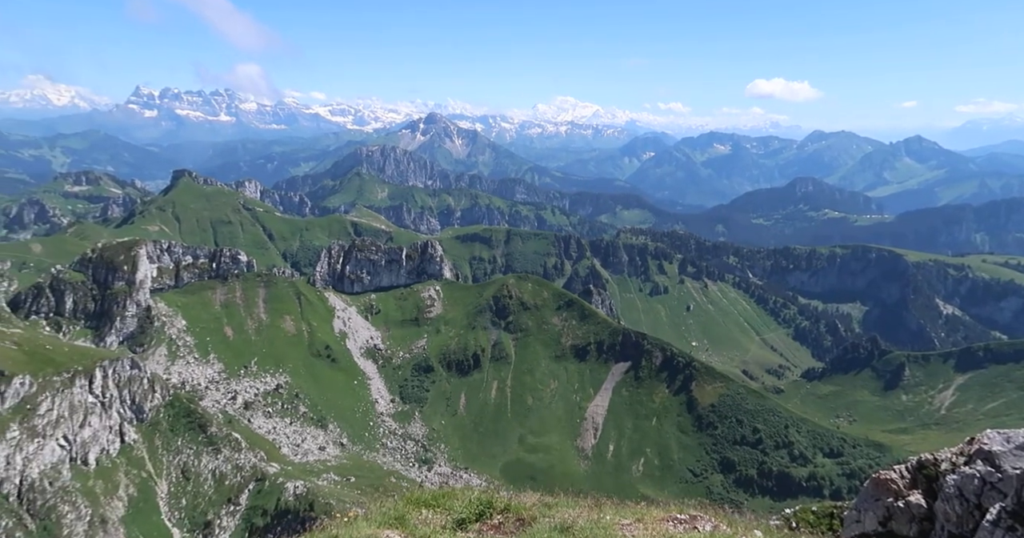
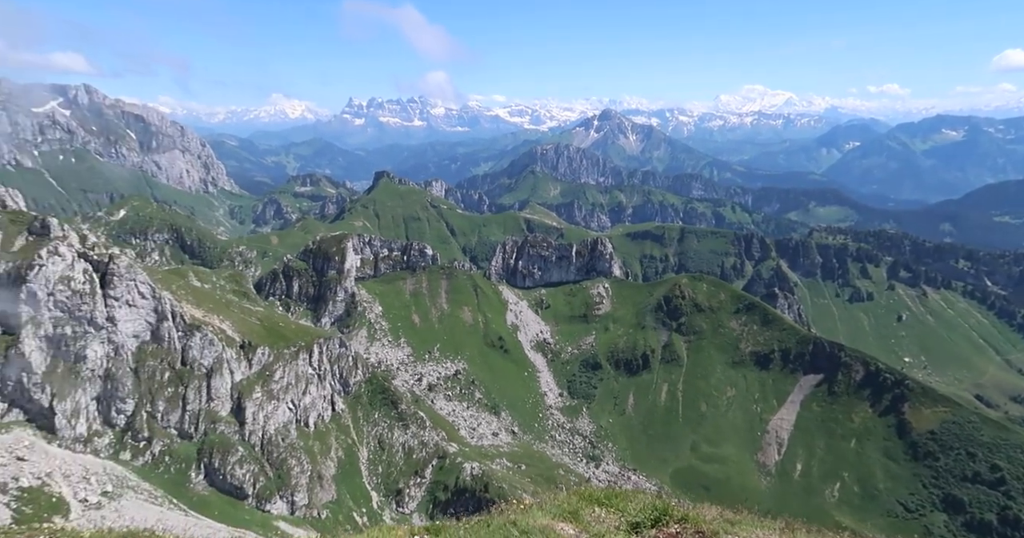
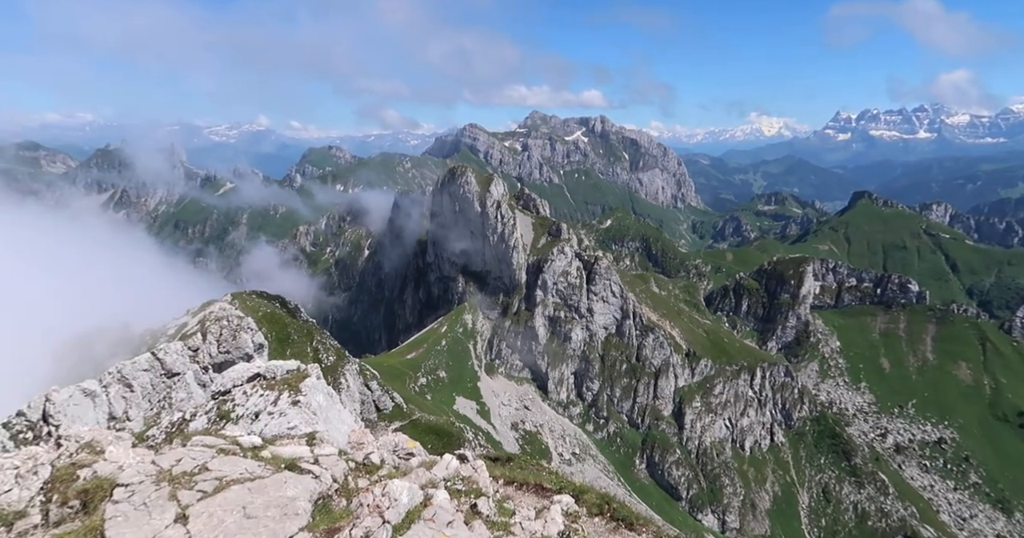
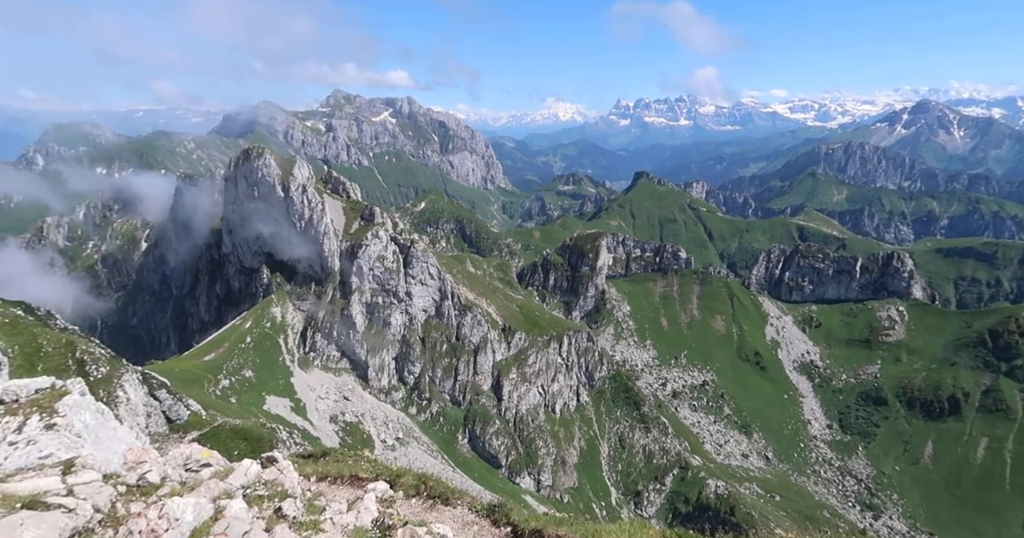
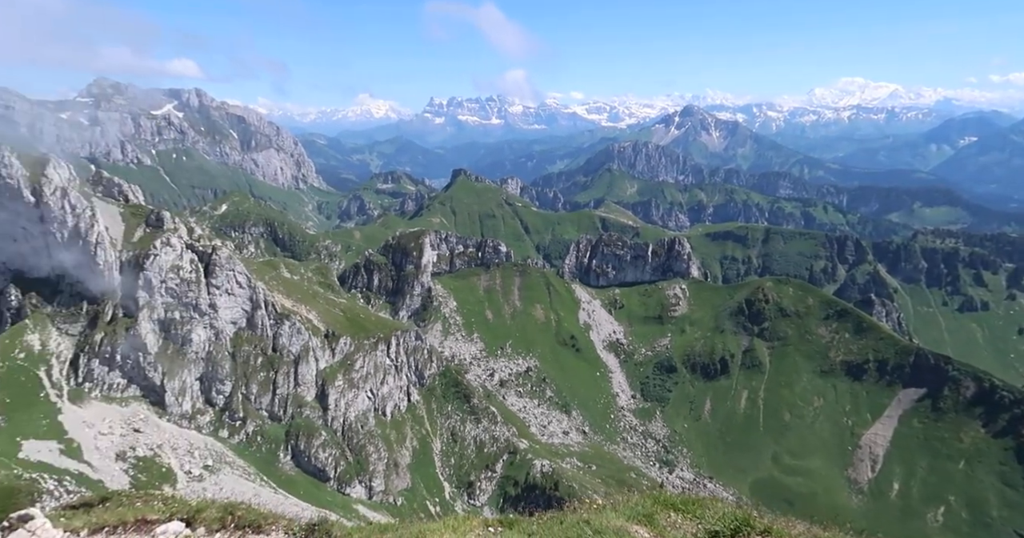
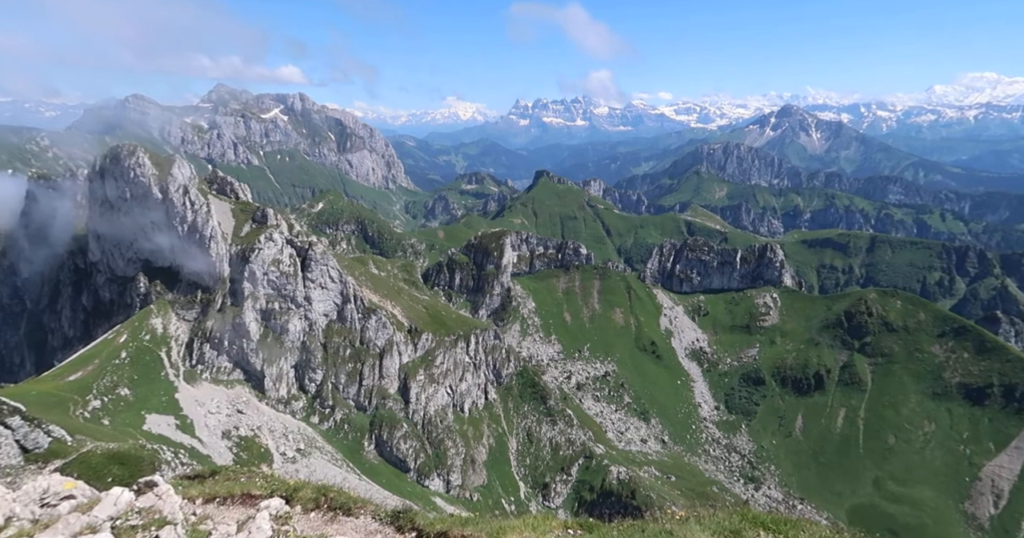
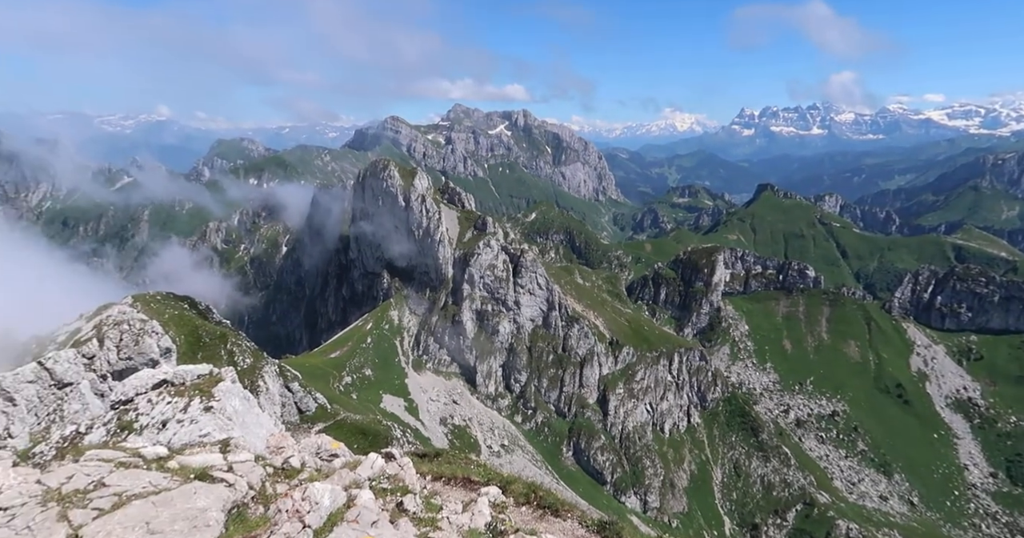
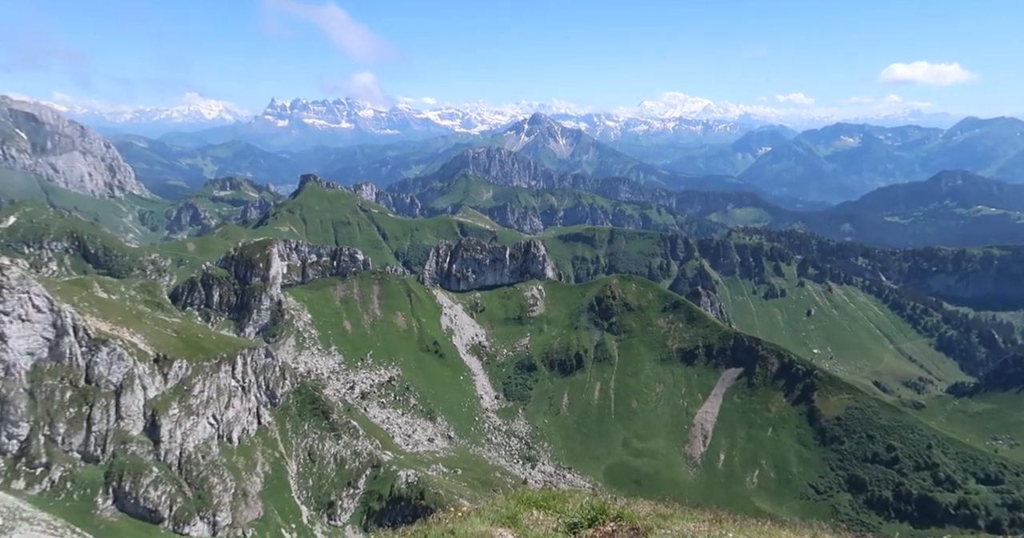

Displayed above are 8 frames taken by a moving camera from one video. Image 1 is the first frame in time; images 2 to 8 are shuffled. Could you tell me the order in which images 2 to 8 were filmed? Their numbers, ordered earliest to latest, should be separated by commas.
8, 2, 5, 6, 4, 7, 3
